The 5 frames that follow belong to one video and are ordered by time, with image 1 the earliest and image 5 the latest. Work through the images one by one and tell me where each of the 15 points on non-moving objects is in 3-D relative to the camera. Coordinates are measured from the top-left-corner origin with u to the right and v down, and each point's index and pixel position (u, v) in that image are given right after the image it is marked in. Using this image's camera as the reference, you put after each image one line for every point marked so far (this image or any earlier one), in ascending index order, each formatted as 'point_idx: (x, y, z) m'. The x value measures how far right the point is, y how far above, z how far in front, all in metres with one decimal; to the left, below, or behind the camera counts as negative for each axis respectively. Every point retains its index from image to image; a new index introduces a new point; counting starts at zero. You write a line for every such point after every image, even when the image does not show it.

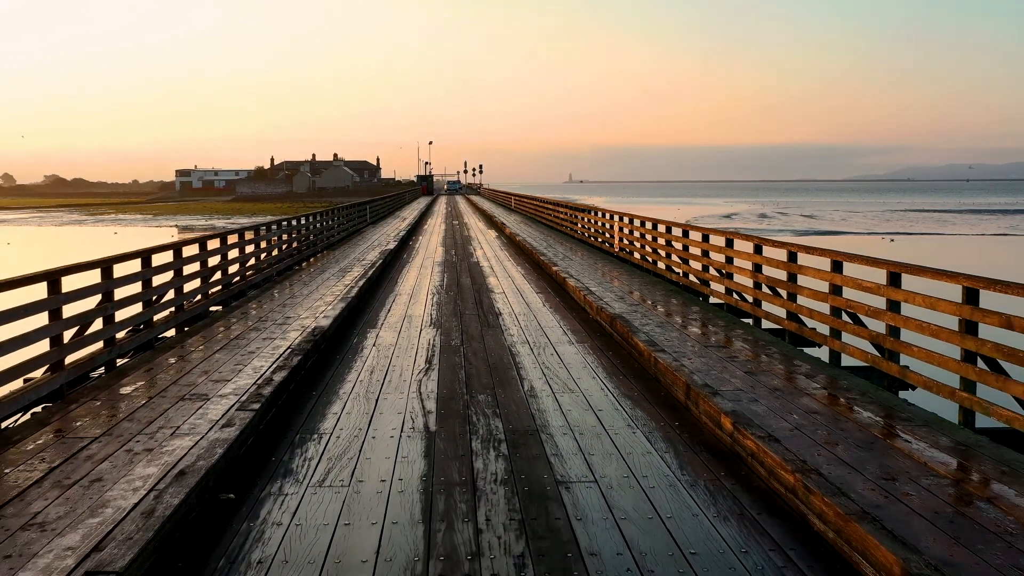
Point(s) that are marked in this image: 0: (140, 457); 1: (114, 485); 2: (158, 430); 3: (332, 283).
0: (-2.5, -1.1, +3.9) m
1: (-2.4, -1.1, +3.5) m
2: (-2.6, -1.0, +4.3) m
3: (-3.3, +0.1, +10.6) m
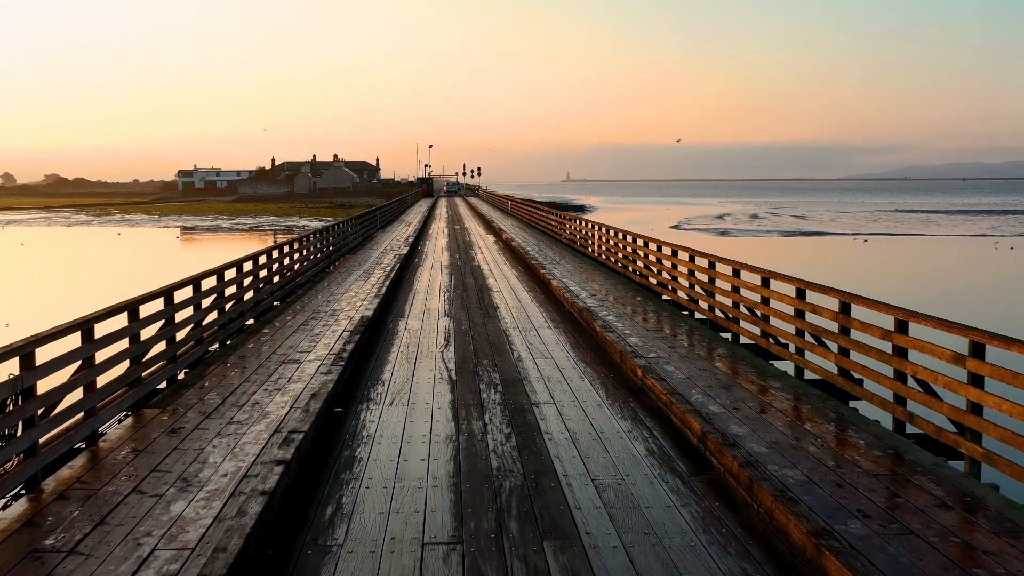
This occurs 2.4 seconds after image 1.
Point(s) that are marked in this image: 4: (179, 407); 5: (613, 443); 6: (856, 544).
0: (-2.5, -1.1, +6.2) m
1: (-2.4, -1.1, +5.9) m
2: (-2.7, -1.0, +6.7) m
3: (-3.4, +0.1, +13.0) m
4: (-3.4, -1.2, +6.0) m
5: (+0.9, -1.3, +5.0) m
6: (+2.1, -1.6, +3.6) m
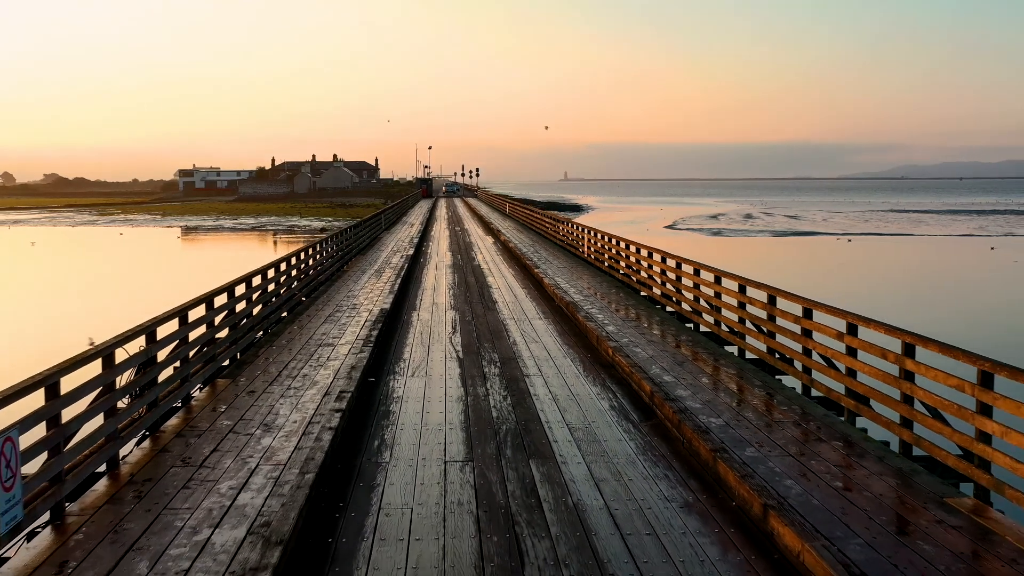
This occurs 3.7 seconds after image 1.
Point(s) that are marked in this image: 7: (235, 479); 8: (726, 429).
0: (-2.6, -1.0, +7.7) m
1: (-2.5, -1.1, +7.4) m
2: (-2.7, -1.0, +8.2) m
3: (-3.5, +0.2, +14.5) m
4: (-3.5, -1.2, +7.6) m
5: (+0.8, -1.3, +6.6) m
6: (+2.1, -1.5, +5.1) m
7: (-2.3, -1.6, +4.9) m
8: (+2.1, -1.4, +5.8) m
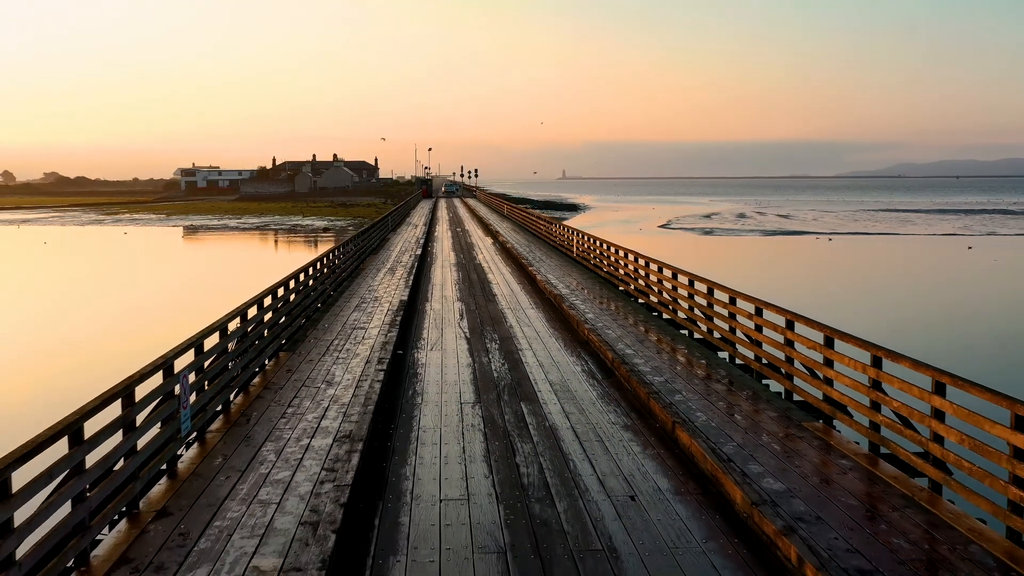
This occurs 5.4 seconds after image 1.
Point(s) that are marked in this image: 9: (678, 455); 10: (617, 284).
0: (-2.6, -0.9, +9.9) m
1: (-2.6, -1.0, +9.5) m
2: (-2.8, -0.9, +10.3) m
3: (-3.6, +0.3, +16.6) m
4: (-3.5, -1.1, +9.7) m
5: (+0.8, -1.2, +8.7) m
6: (+2.0, -1.4, +7.3) m
7: (-2.4, -1.5, +7.1) m
8: (+2.1, -1.3, +7.9) m
9: (+1.7, -1.7, +6.0) m
10: (+2.8, +0.1, +15.5) m
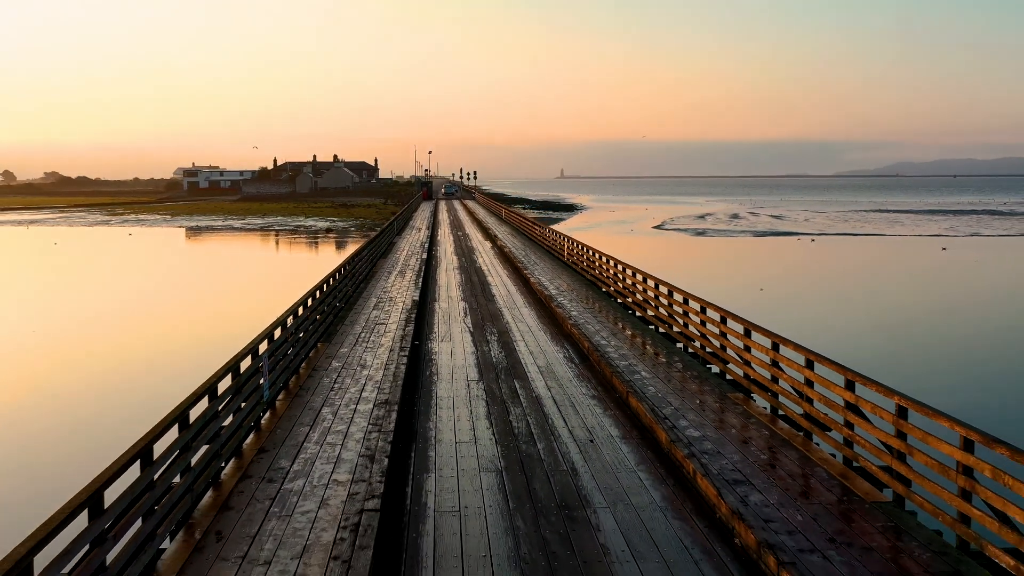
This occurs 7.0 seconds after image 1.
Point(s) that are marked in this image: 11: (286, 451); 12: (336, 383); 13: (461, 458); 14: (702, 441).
0: (-2.7, -1.0, +12.0) m
1: (-2.6, -1.0, +11.7) m
2: (-2.9, -0.9, +12.5) m
3: (-3.7, +0.3, +18.7) m
4: (-3.6, -1.1, +11.8) m
5: (+0.7, -1.2, +10.8) m
6: (+1.9, -1.5, +9.4) m
7: (-2.5, -1.6, +9.2) m
8: (+2.0, -1.4, +10.0) m
9: (+1.6, -1.8, +8.1) m
10: (+2.7, +0.1, +17.6) m
11: (-2.8, -2.0, +7.1) m
12: (-2.9, -1.6, +9.4) m
13: (-0.6, -2.0, +6.8) m
14: (+2.4, -1.9, +7.2) m
